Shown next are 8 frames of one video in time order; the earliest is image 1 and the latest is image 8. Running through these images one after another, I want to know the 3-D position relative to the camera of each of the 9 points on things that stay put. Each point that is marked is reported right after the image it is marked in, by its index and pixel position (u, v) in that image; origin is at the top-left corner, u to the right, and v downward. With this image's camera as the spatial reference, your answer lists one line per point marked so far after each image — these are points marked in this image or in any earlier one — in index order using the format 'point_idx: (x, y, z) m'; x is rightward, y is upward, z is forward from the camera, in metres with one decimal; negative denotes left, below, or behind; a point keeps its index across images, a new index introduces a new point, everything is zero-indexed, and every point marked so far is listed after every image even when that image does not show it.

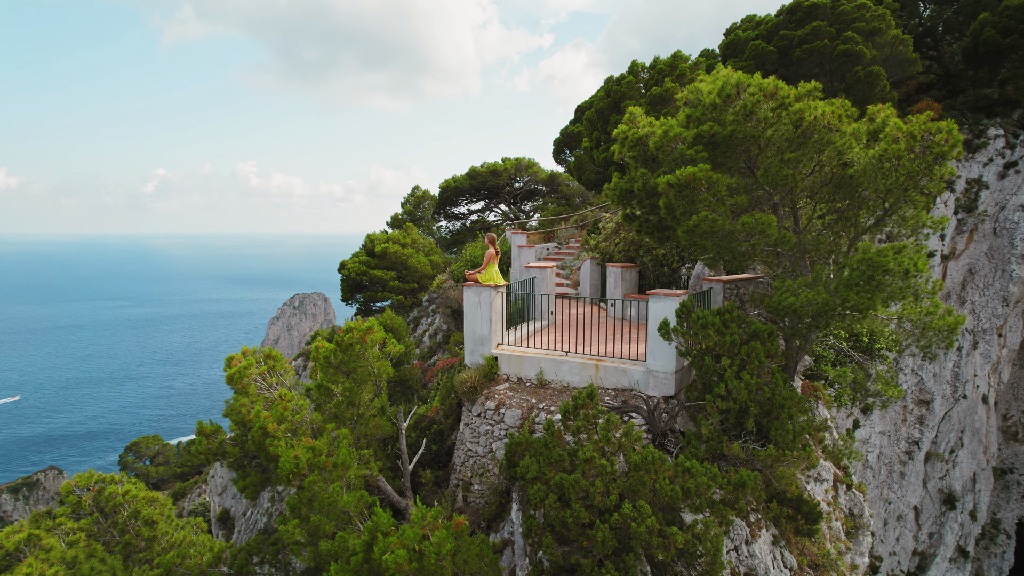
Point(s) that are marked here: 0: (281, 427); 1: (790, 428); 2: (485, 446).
0: (-2.5, -1.5, +5.4) m
1: (+3.0, -1.5, +5.4) m
2: (-0.4, -2.3, +7.3) m
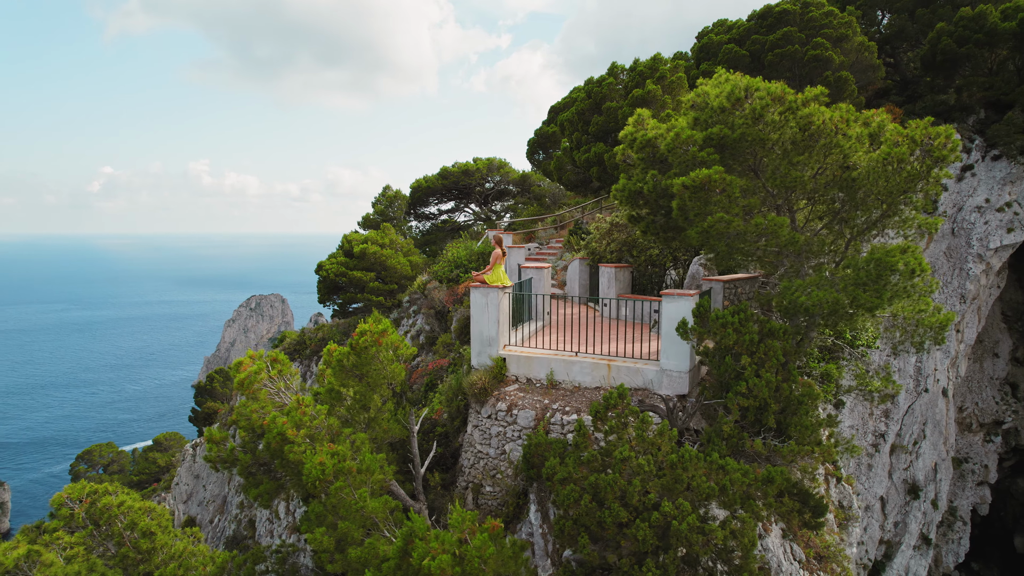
0: (-2.3, -1.5, +5.3) m
1: (+3.3, -1.5, +5.5) m
2: (-0.2, -2.3, +7.2) m
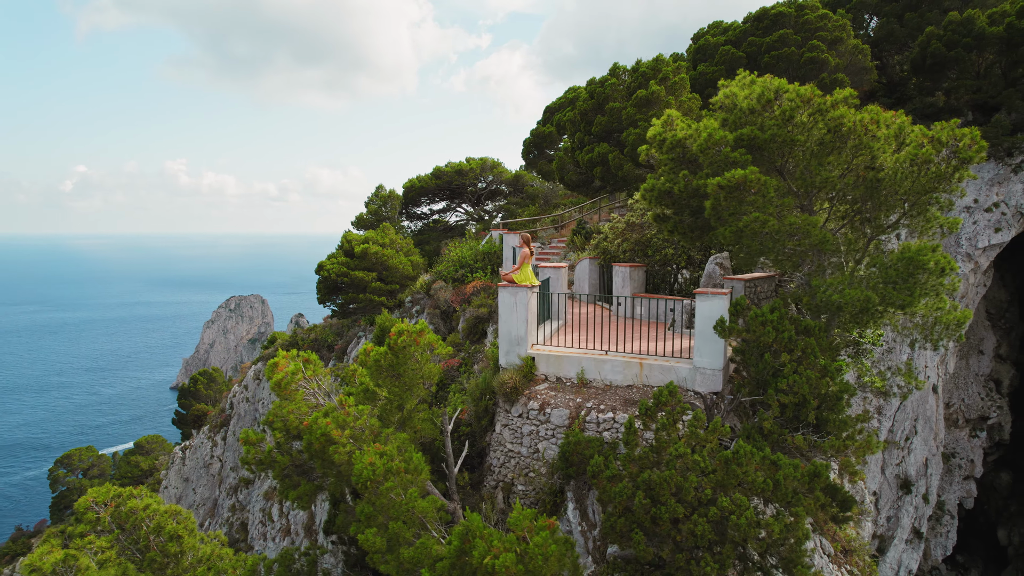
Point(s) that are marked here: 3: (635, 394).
0: (-1.8, -1.5, +5.3) m
1: (+3.7, -1.5, +5.6) m
2: (+0.3, -2.3, +7.3) m
3: (+1.7, -1.5, +7.0) m
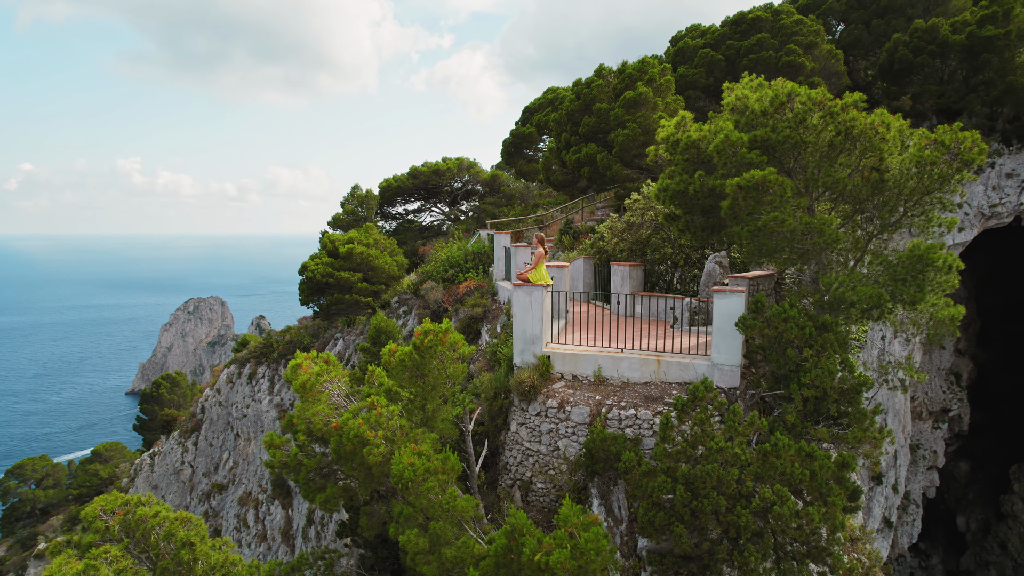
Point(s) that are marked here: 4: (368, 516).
0: (-1.4, -1.5, +5.3) m
1: (+4.1, -1.4, +5.8) m
2: (+0.5, -2.3, +7.3) m
3: (+2.0, -1.4, +7.1) m
4: (-1.7, -2.8, +6.0) m
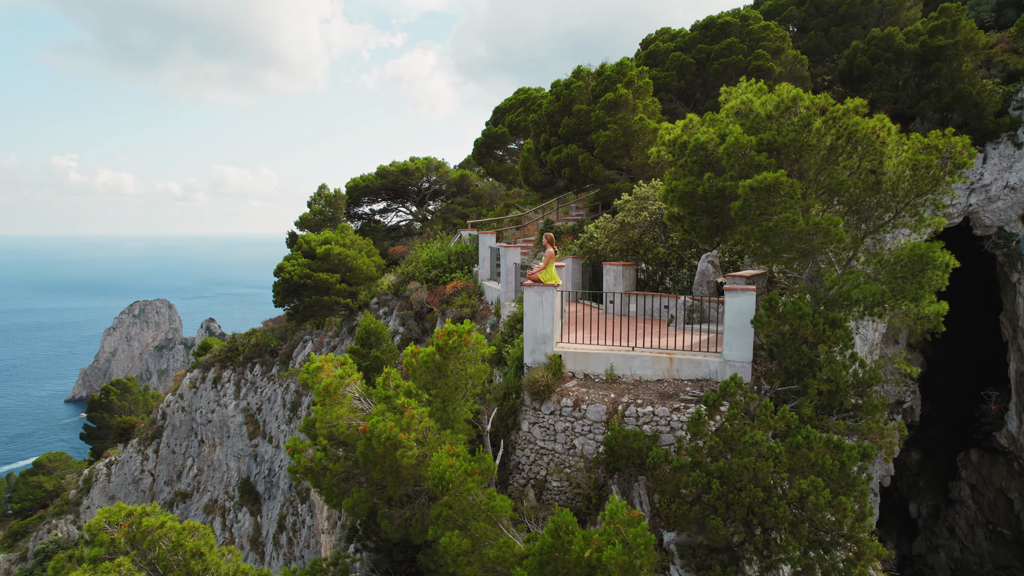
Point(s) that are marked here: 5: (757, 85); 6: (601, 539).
0: (-1.1, -1.6, +5.2) m
1: (+4.4, -1.4, +6.0) m
2: (+0.8, -2.3, +7.4) m
3: (+2.2, -1.4, +7.2) m
4: (-1.4, -2.8, +5.9) m
5: (+4.1, +3.4, +8.5) m
6: (+0.7, -2.1, +4.2) m
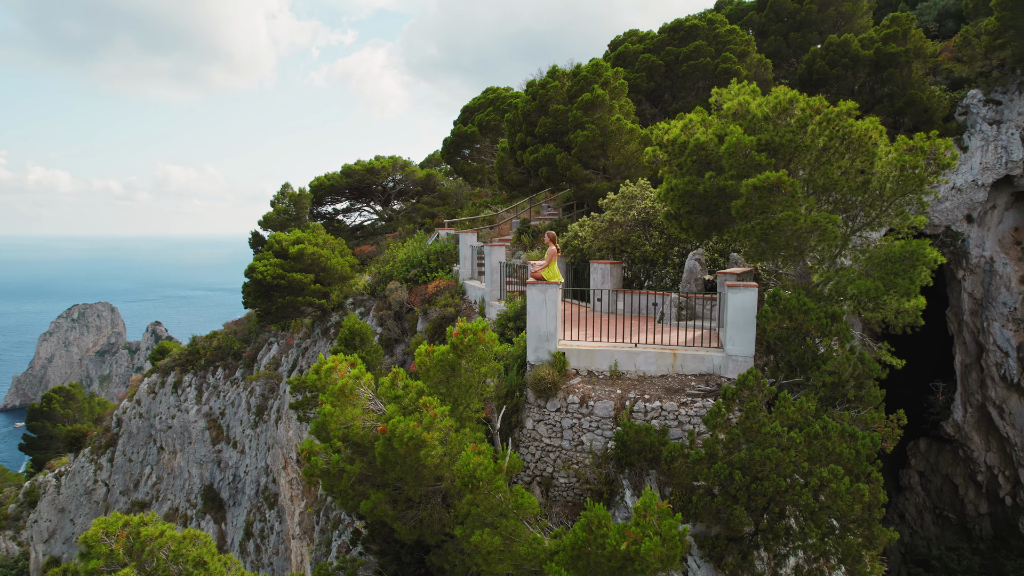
0: (-0.8, -1.5, +5.2) m
1: (+4.6, -1.3, +6.3) m
2: (+0.9, -2.3, +7.4) m
3: (+2.4, -1.4, +7.4) m
4: (-1.2, -2.7, +5.9) m
5: (+4.1, +3.5, +8.7) m
6: (+1.0, -2.1, +4.2) m
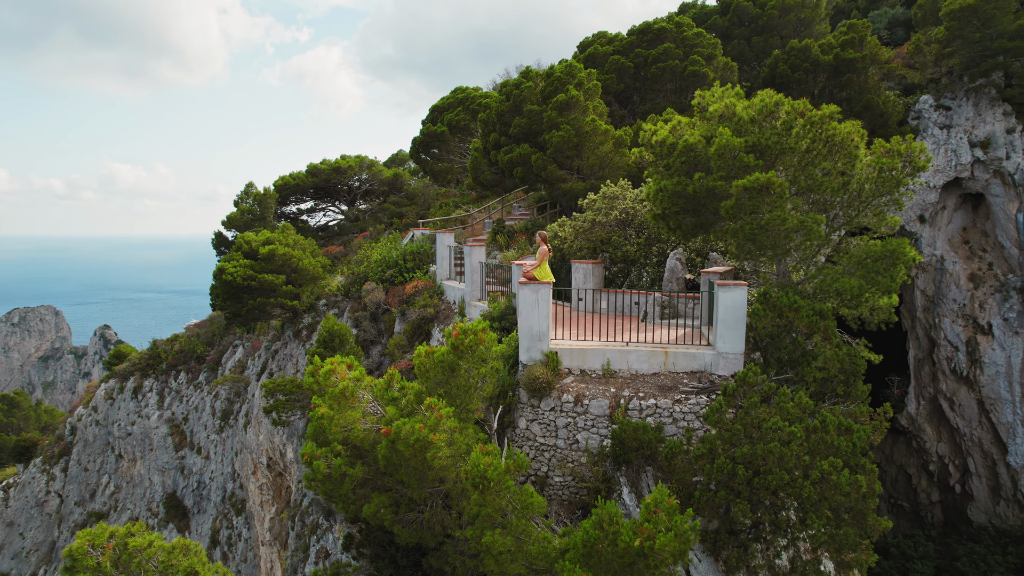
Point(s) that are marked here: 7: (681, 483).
0: (-0.8, -1.5, +5.1) m
1: (+4.6, -1.3, +6.5) m
2: (+0.8, -2.2, +7.5) m
3: (+2.3, -1.4, +7.5) m
4: (-1.2, -2.8, +5.8) m
5: (+4.0, +3.5, +8.9) m
6: (+1.1, -2.1, +4.3) m
7: (+1.9, -2.2, +5.8) m
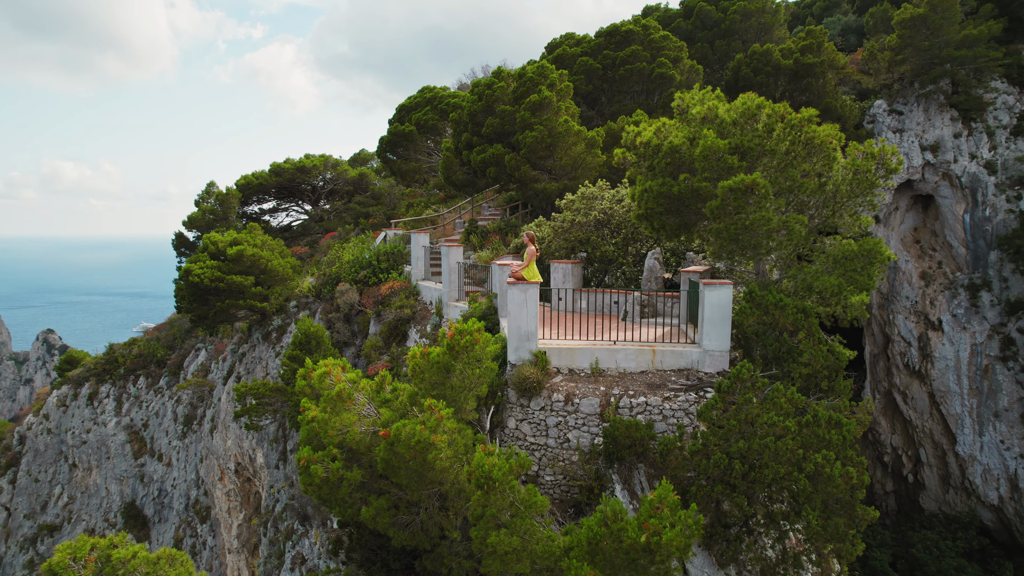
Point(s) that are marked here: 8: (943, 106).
0: (-0.8, -1.5, +5.1) m
1: (+4.5, -1.3, +6.8) m
2: (+0.7, -2.2, +7.5) m
3: (+2.1, -1.4, +7.6) m
4: (-1.2, -2.8, +5.7) m
5: (+3.7, +3.5, +9.1) m
6: (+1.2, -2.0, +4.3) m
7: (+1.9, -2.2, +5.9) m
8: (+10.8, +4.5, +12.5) m
